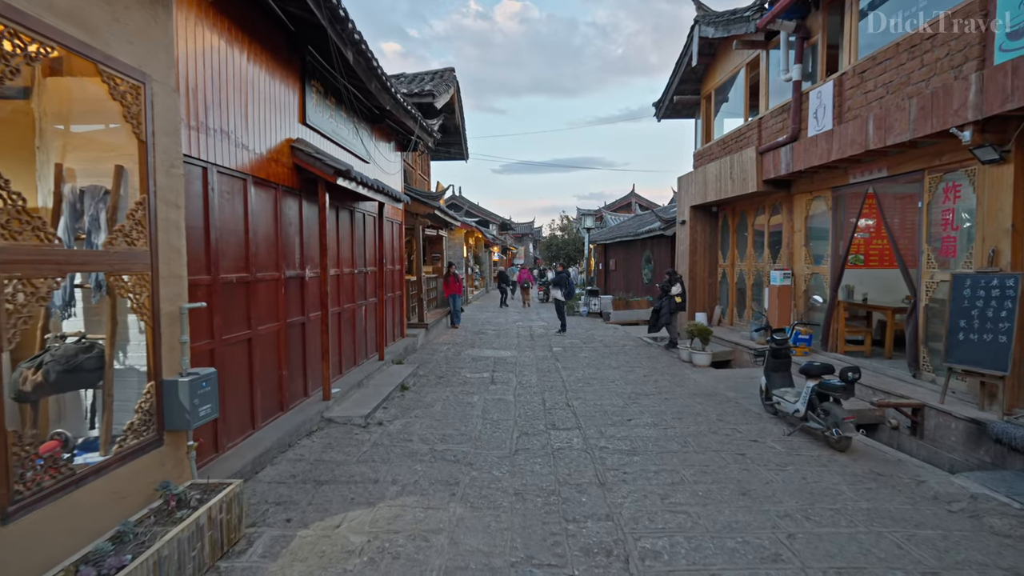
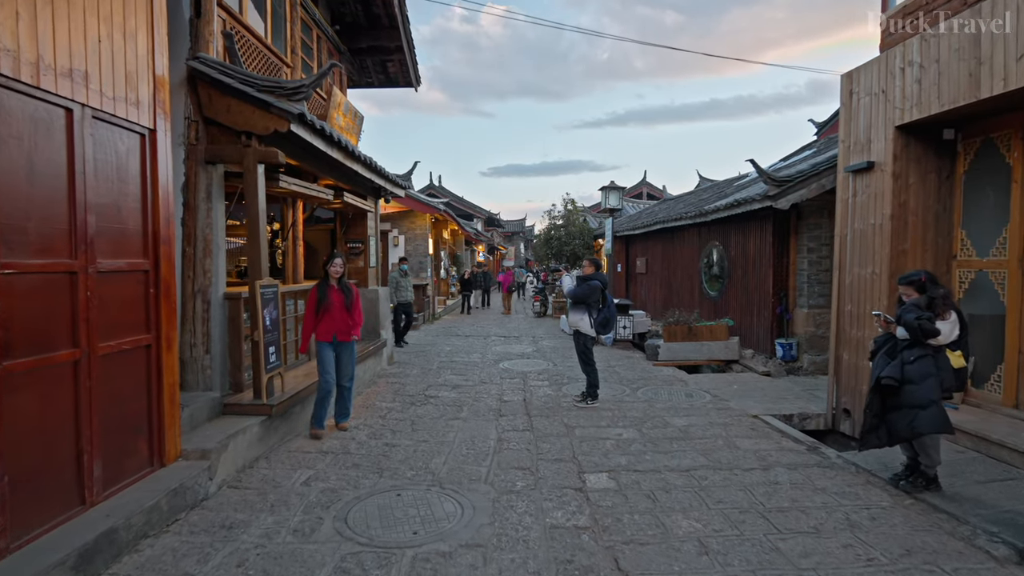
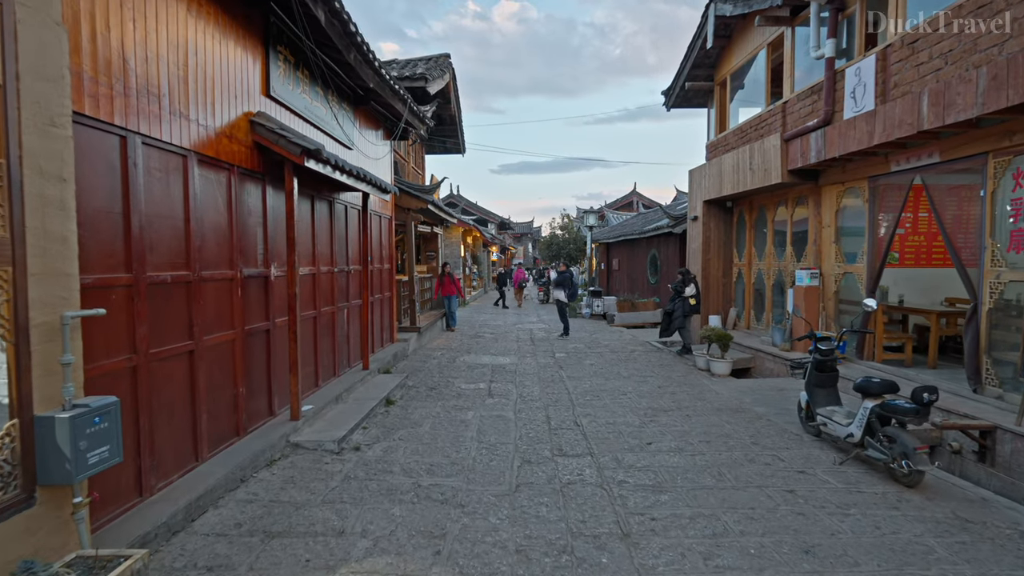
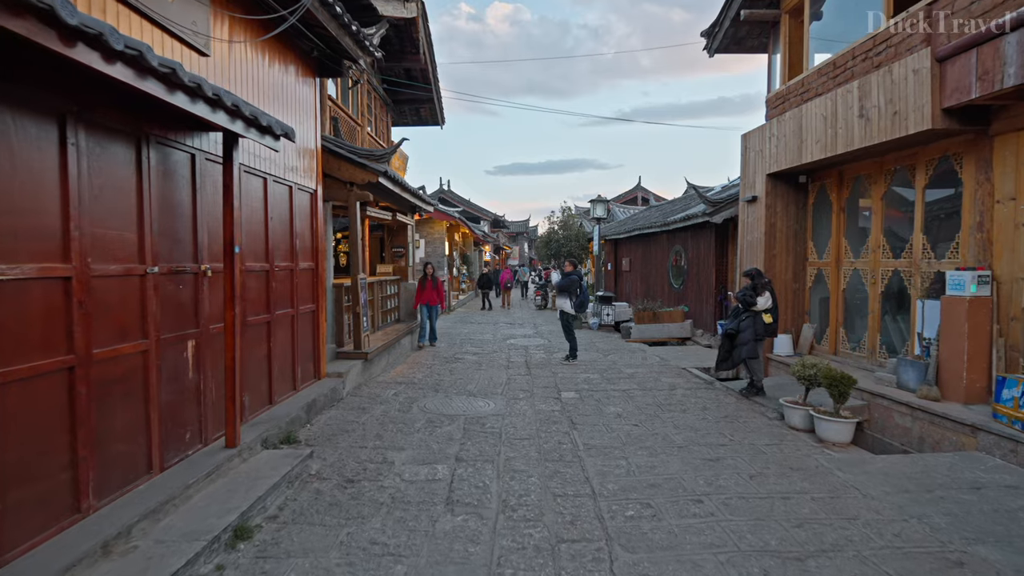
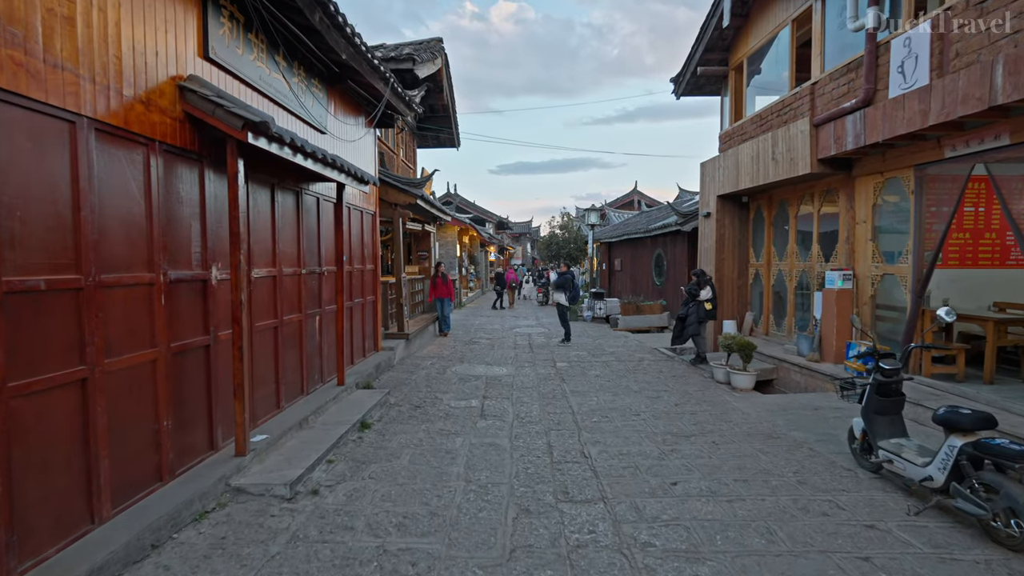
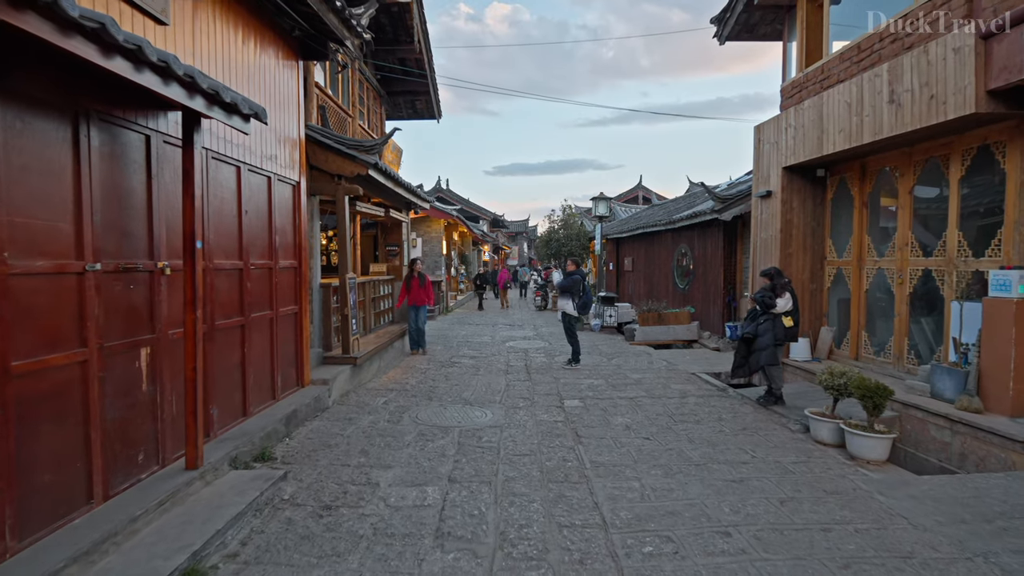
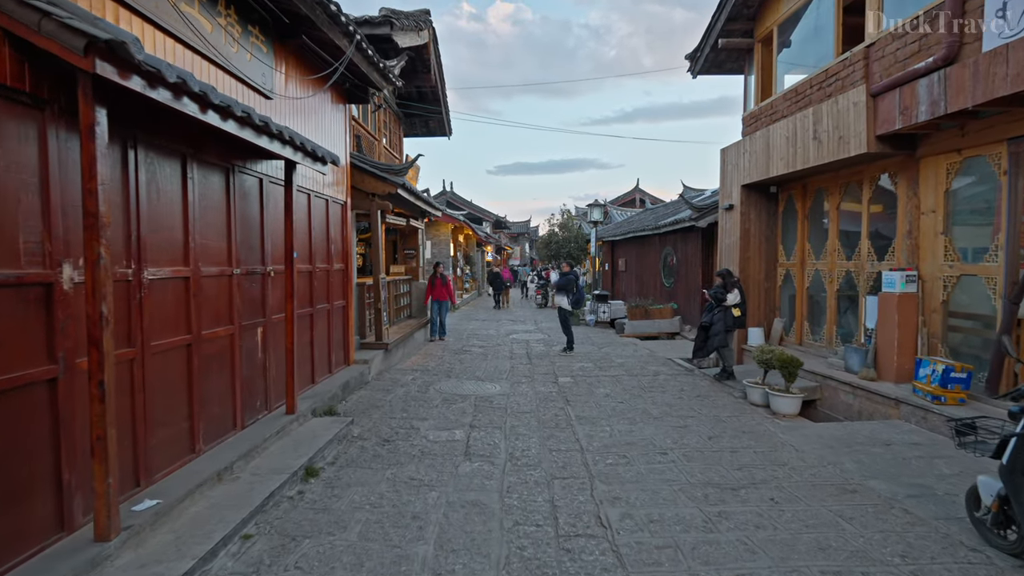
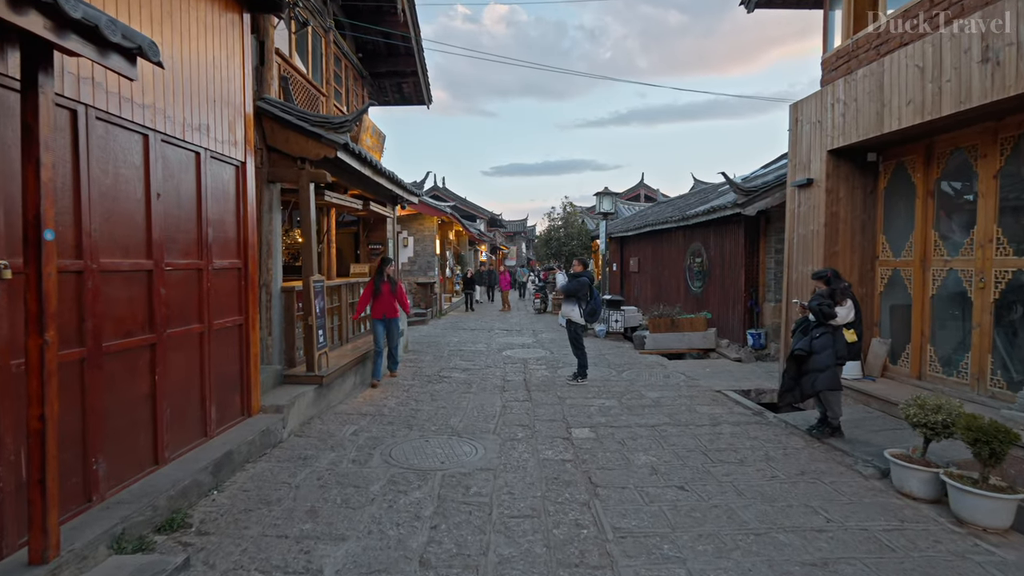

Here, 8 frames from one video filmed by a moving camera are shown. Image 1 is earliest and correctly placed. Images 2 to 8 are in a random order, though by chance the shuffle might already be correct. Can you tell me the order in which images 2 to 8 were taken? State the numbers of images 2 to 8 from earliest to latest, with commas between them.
3, 5, 7, 4, 6, 8, 2
